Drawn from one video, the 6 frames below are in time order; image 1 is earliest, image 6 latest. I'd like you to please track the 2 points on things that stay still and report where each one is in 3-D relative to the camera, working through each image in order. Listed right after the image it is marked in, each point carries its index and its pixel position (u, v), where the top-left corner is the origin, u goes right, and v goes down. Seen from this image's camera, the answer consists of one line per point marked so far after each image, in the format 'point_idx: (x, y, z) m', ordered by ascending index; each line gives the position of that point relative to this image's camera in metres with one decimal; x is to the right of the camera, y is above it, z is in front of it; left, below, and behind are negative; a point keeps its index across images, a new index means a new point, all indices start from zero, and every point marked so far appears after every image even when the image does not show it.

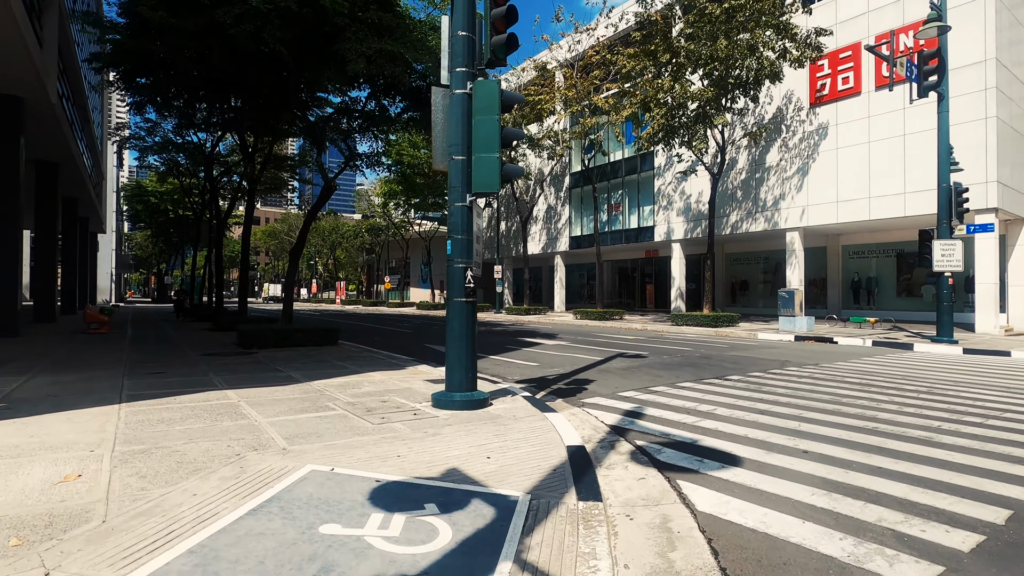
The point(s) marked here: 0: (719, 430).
0: (+2.1, -1.5, +5.5) m
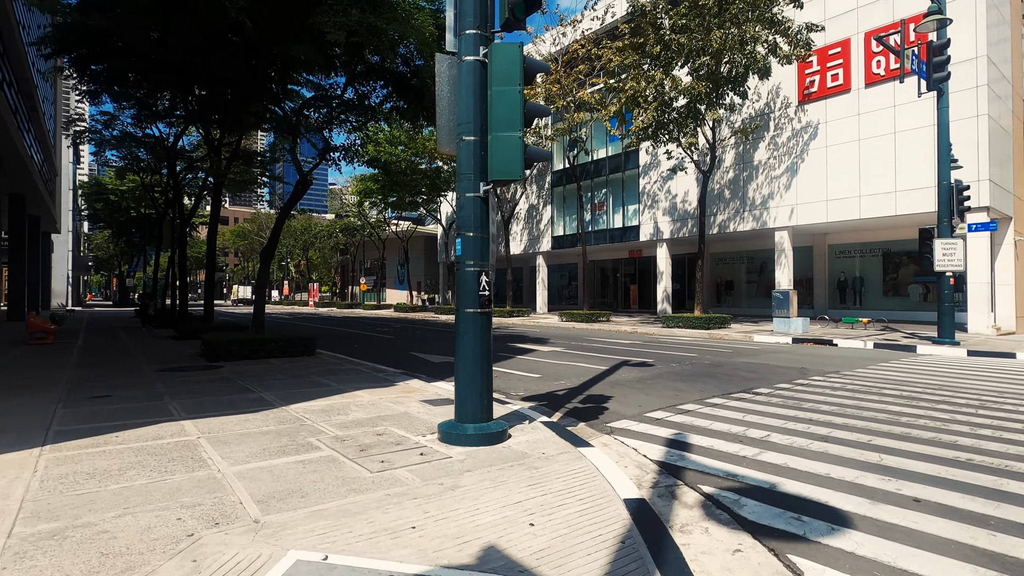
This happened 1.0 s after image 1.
0: (+2.4, -1.5, +4.5) m
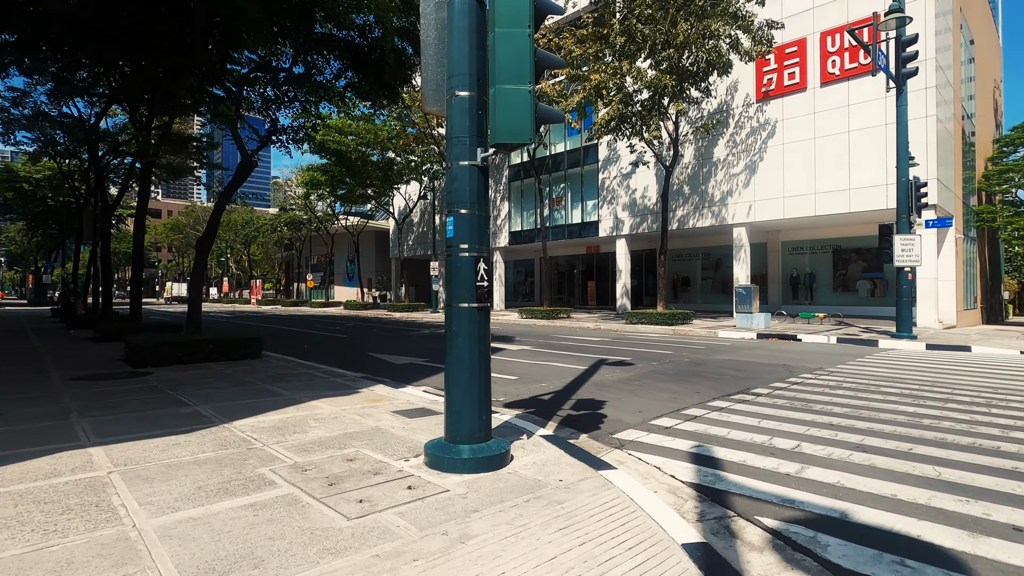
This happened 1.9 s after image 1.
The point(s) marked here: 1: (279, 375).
0: (+2.4, -1.5, +3.9) m
1: (-3.9, -1.4, +8.9) m
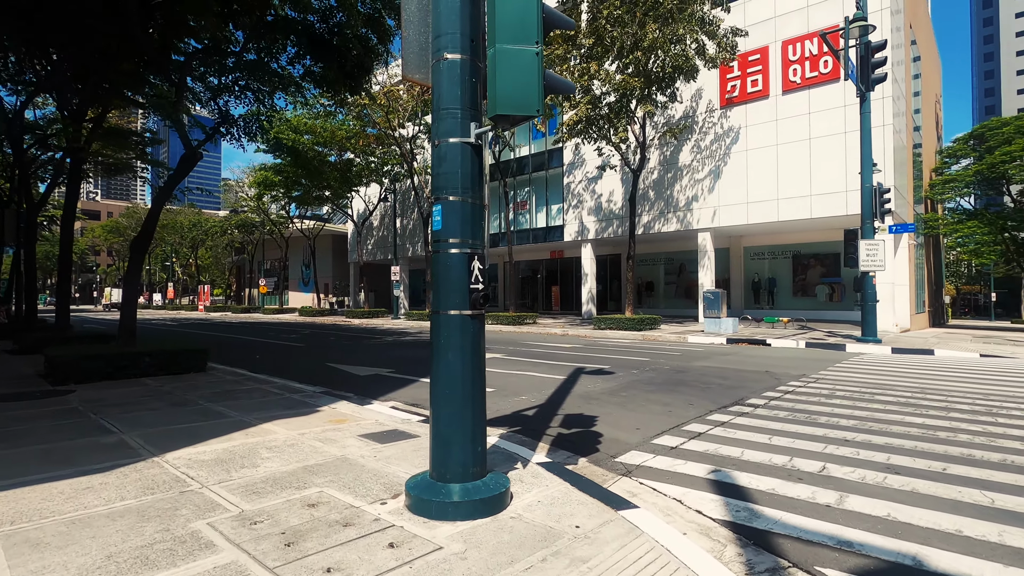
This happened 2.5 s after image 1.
0: (+2.5, -1.5, +3.3) m
1: (-4.2, -1.5, +7.9) m
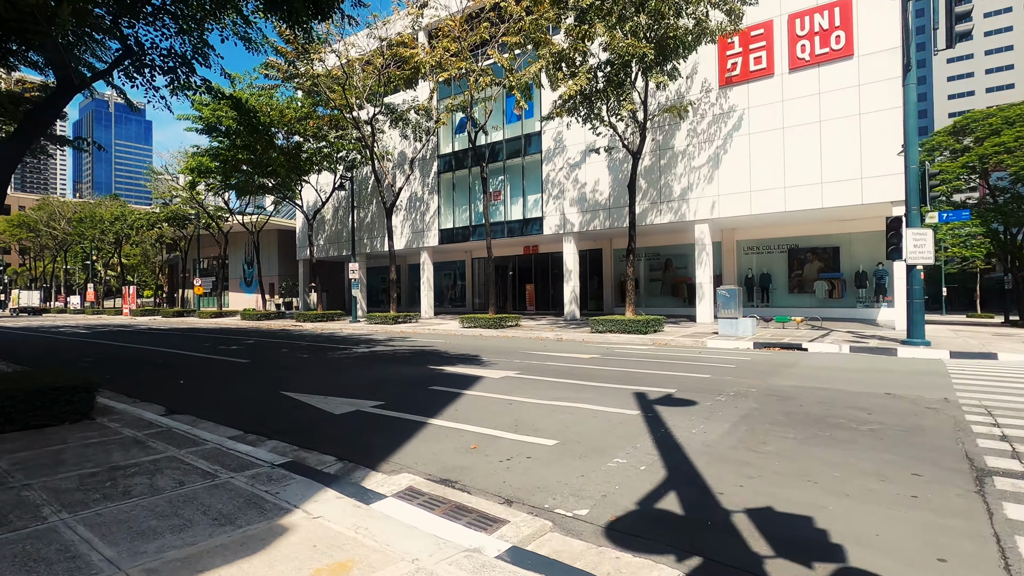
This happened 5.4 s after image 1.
0: (+3.7, -1.4, +0.6) m
1: (-3.4, -1.5, +4.5) m
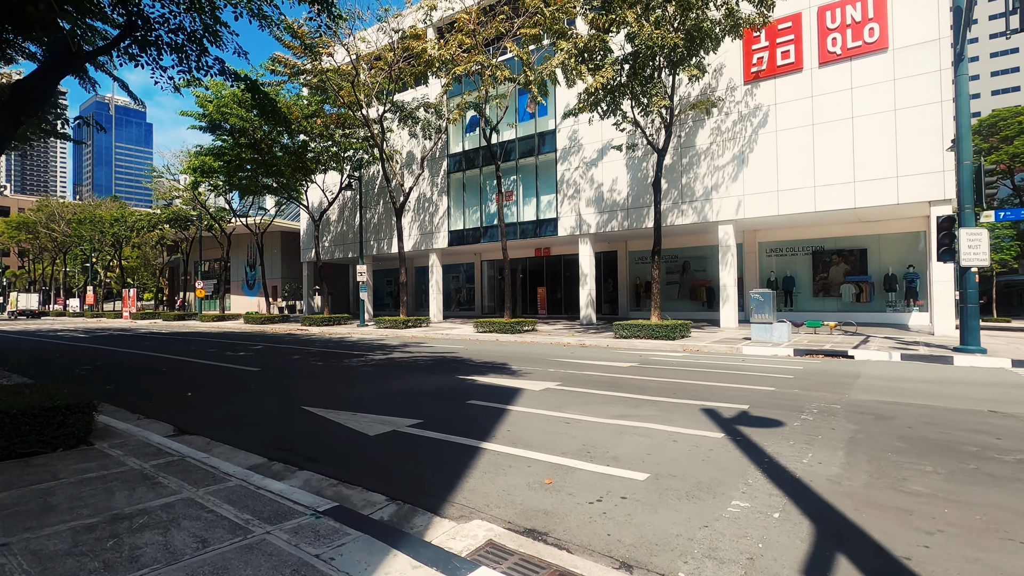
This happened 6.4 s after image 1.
0: (+4.4, -1.4, -0.4) m
1: (-2.6, -1.5, +3.5) m
